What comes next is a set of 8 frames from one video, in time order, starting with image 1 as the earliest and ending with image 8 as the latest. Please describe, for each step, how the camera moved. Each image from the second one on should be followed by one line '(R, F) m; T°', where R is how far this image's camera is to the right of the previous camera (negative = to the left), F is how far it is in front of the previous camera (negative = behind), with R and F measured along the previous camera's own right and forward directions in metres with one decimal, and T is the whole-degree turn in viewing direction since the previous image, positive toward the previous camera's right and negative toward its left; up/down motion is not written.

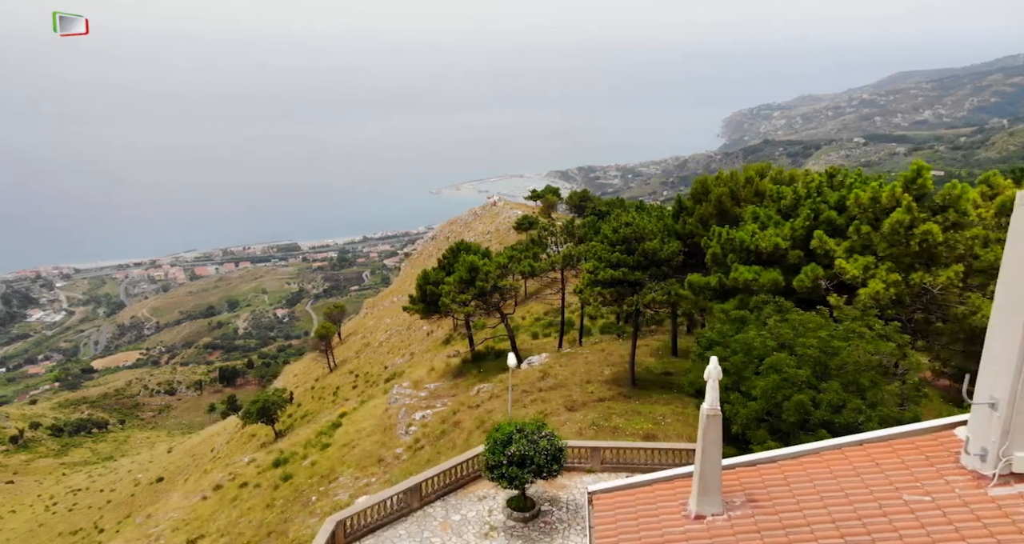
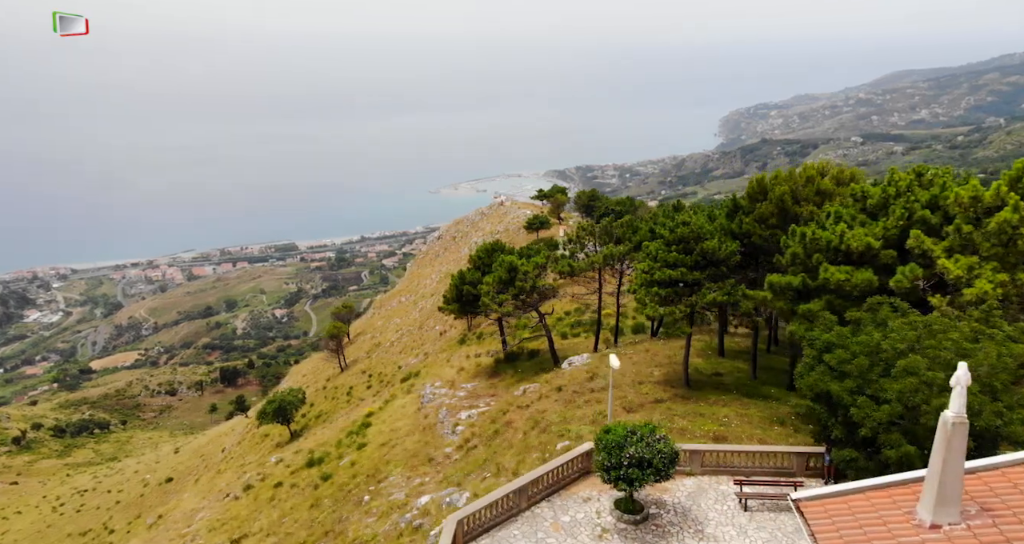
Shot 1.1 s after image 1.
(-1.7, +0.1) m; -1°
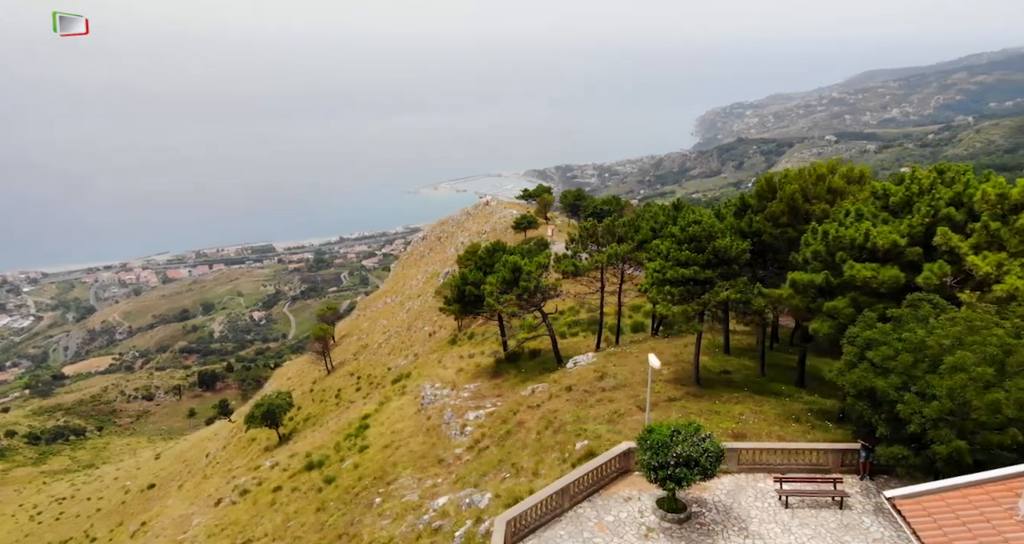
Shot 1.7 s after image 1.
(-0.9, +0.1) m; +1°
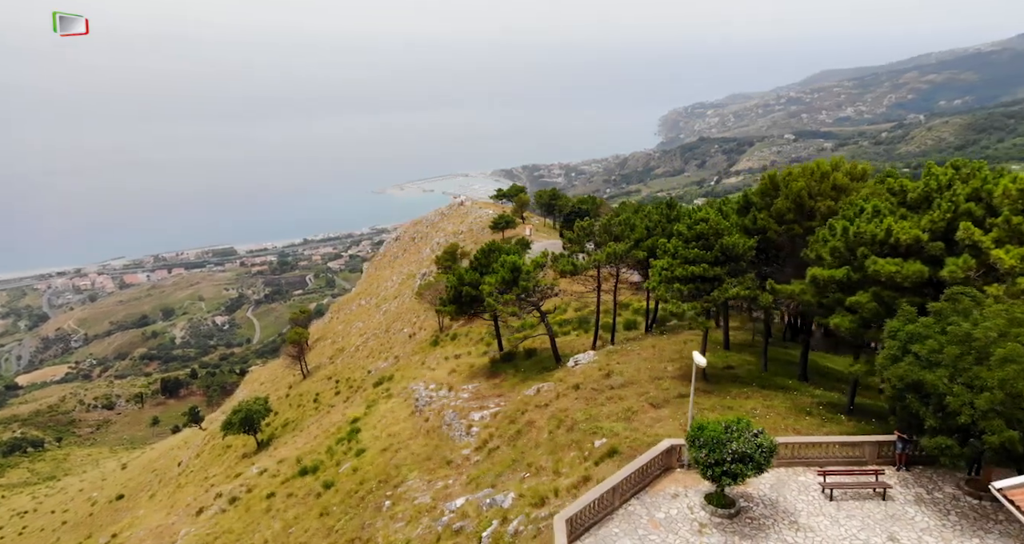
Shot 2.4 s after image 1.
(-1.2, +0.1) m; +2°
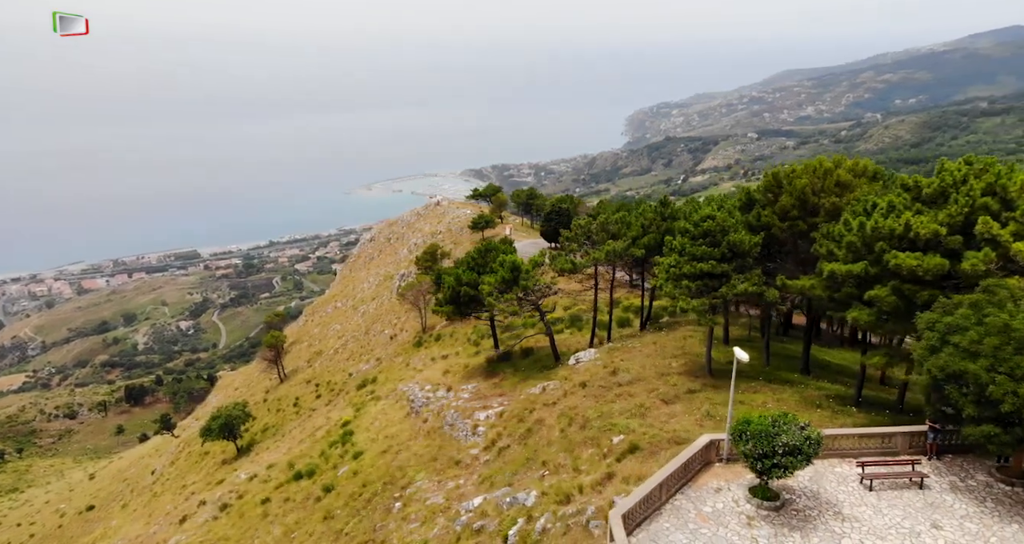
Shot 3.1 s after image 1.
(-1.1, 0.0) m; +2°
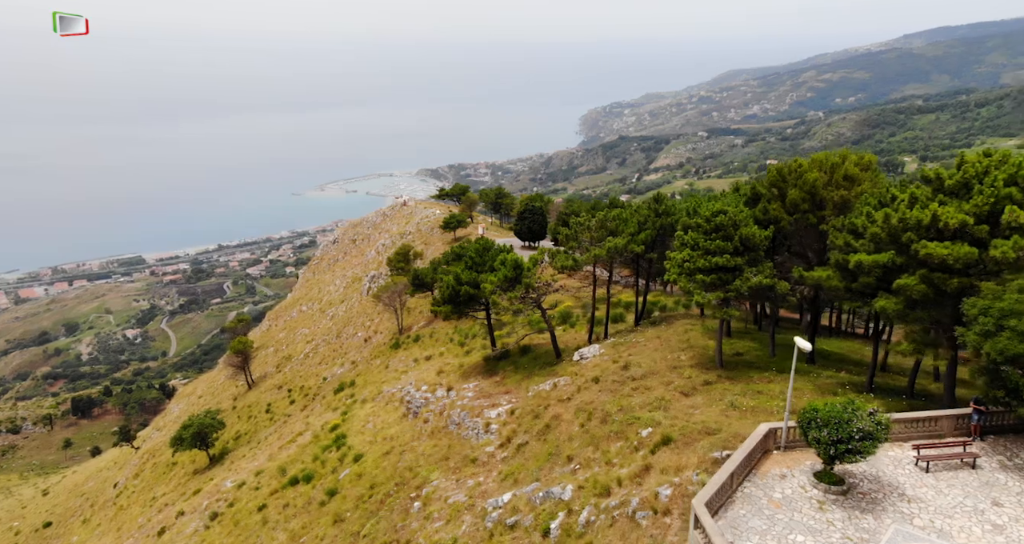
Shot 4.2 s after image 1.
(-1.7, 0.0) m; +2°
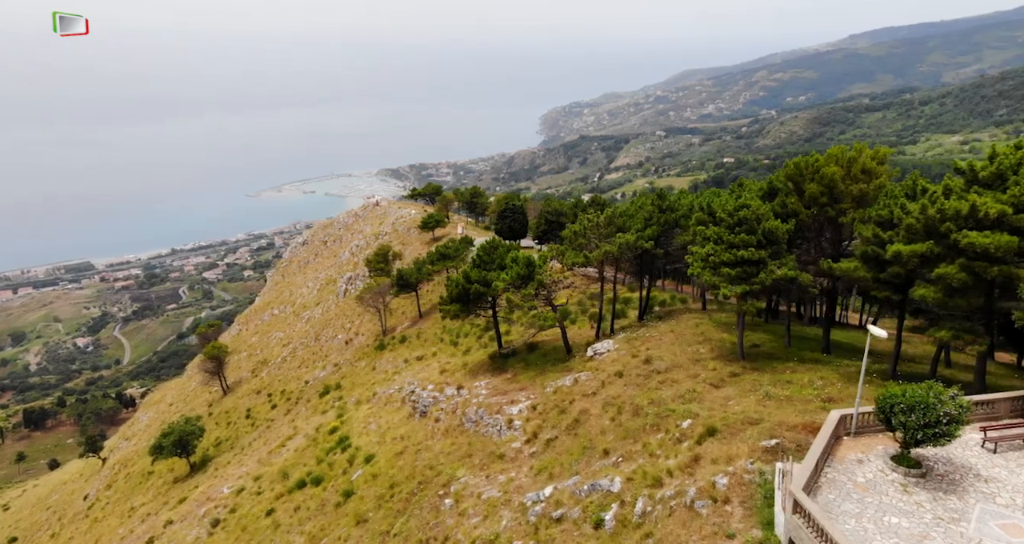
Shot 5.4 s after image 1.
(-1.9, -0.1) m; +2°
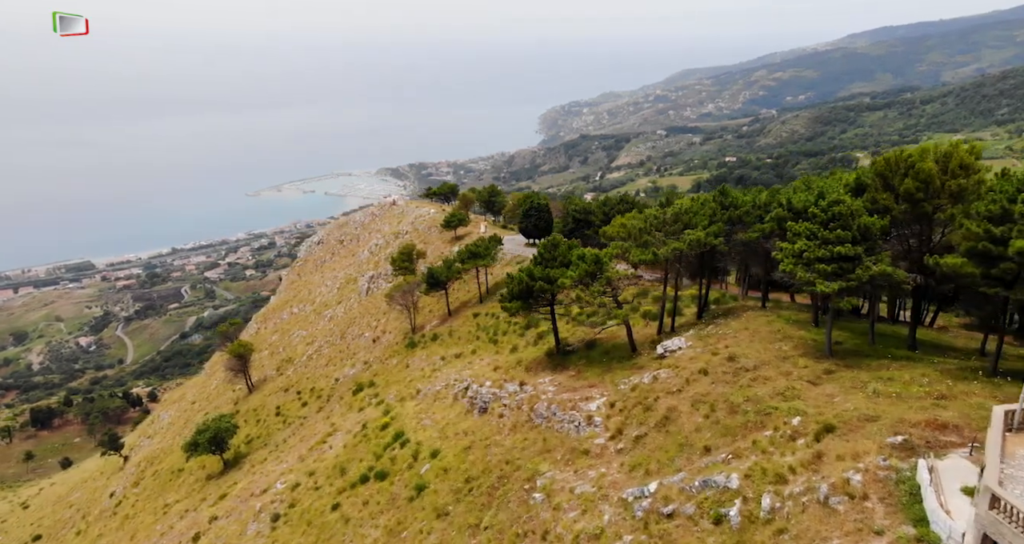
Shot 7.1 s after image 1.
(-2.7, -0.3) m; -2°
